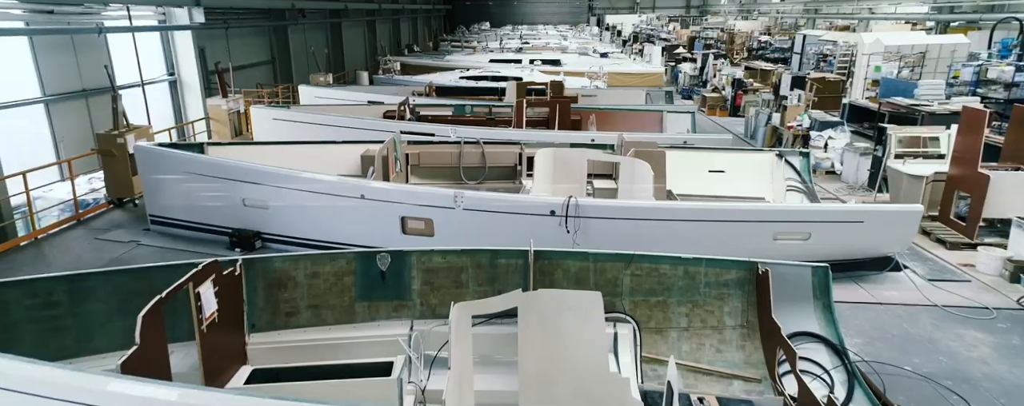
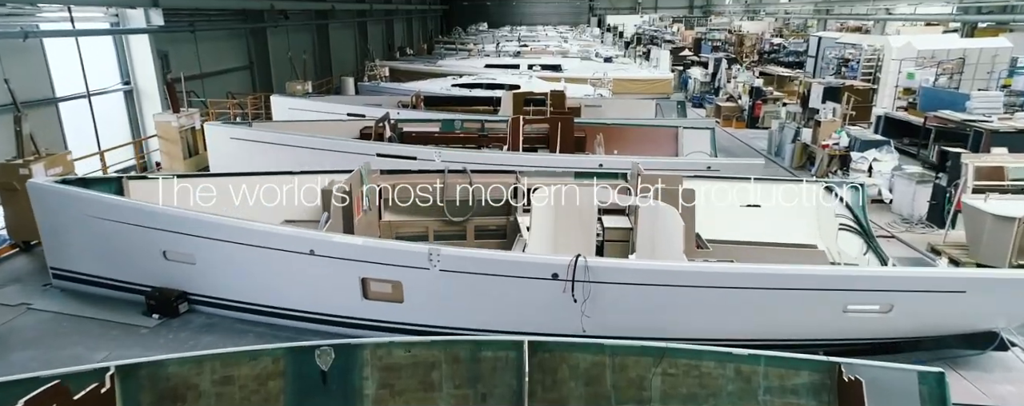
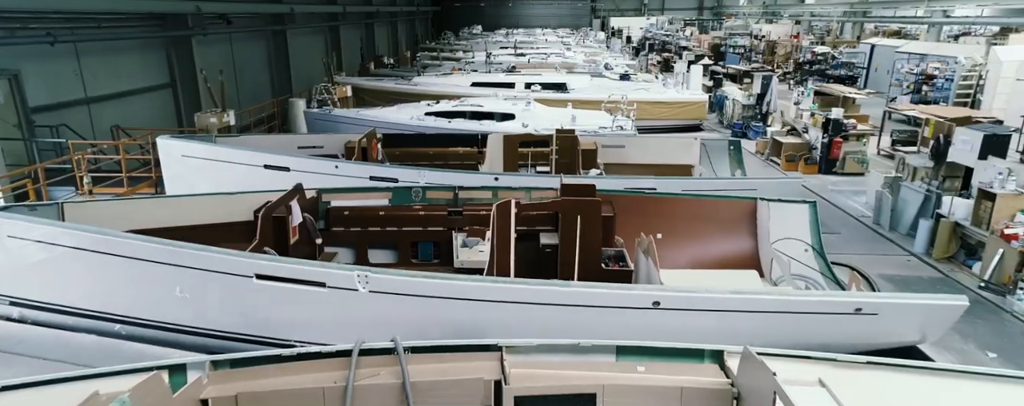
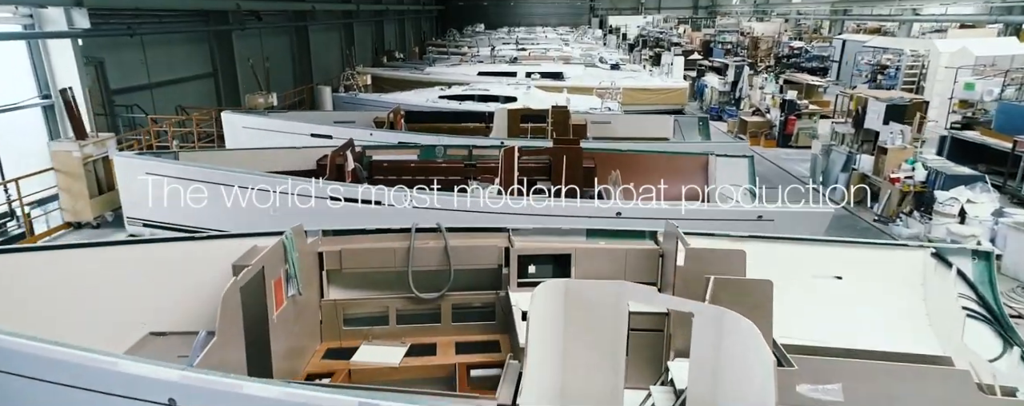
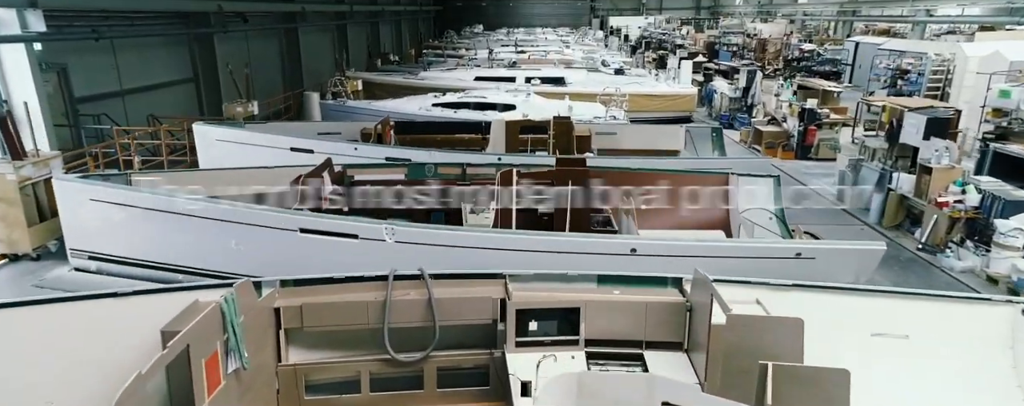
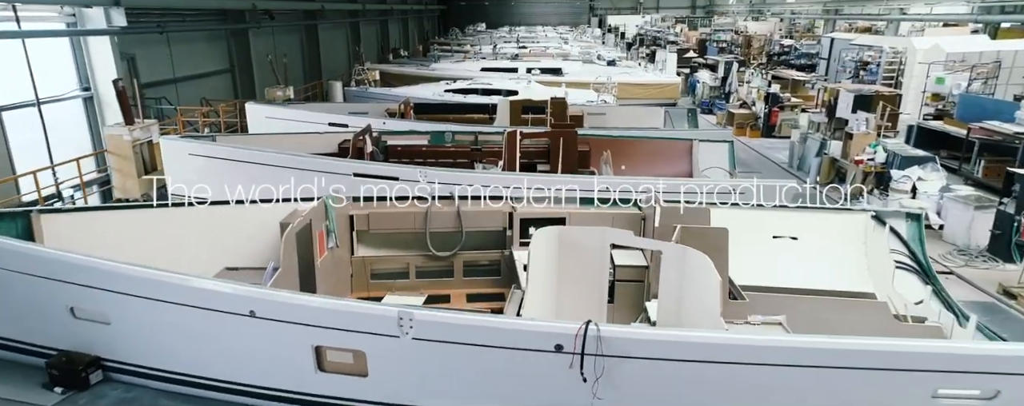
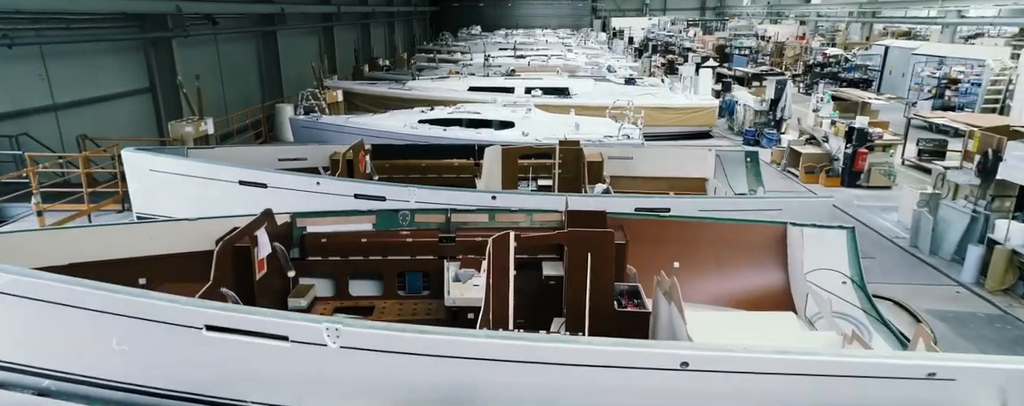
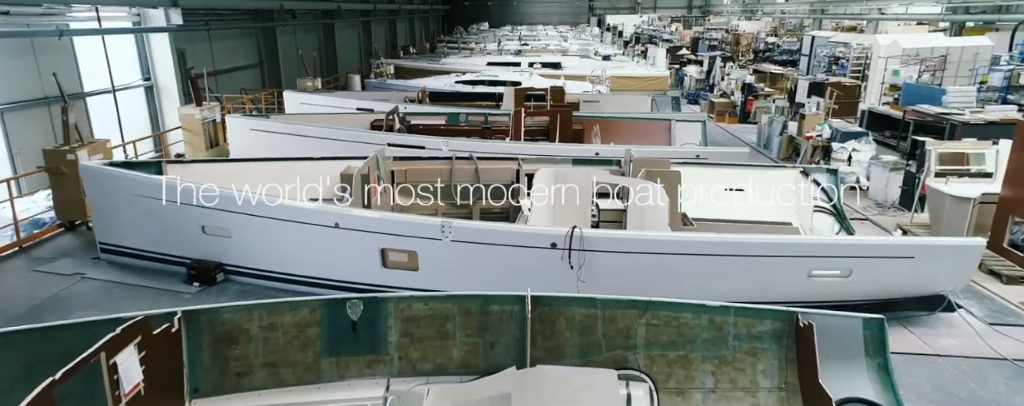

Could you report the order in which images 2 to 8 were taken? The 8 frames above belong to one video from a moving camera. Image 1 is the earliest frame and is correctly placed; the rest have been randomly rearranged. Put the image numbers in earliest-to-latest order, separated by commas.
8, 2, 6, 4, 5, 3, 7
